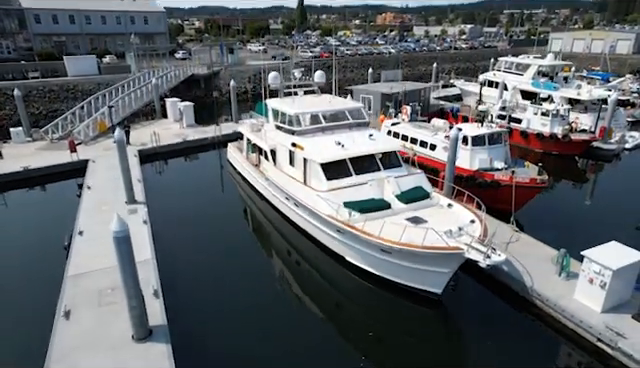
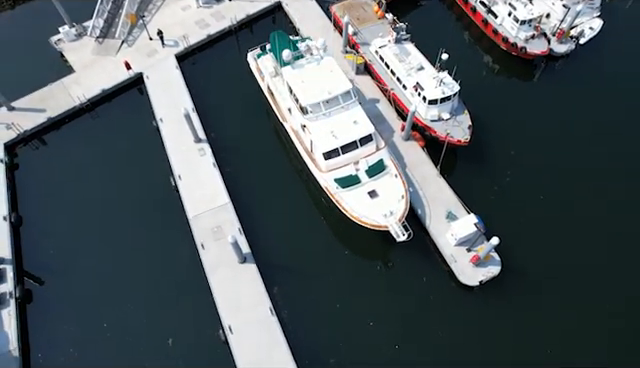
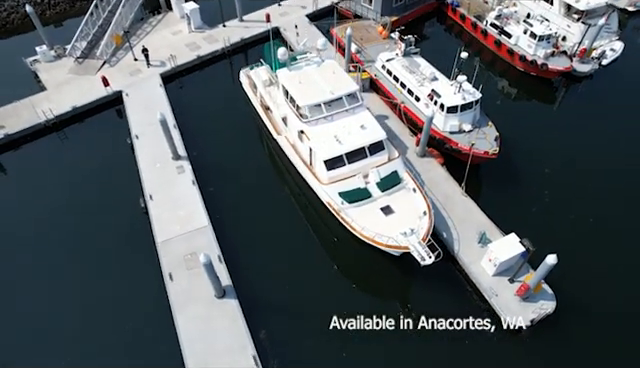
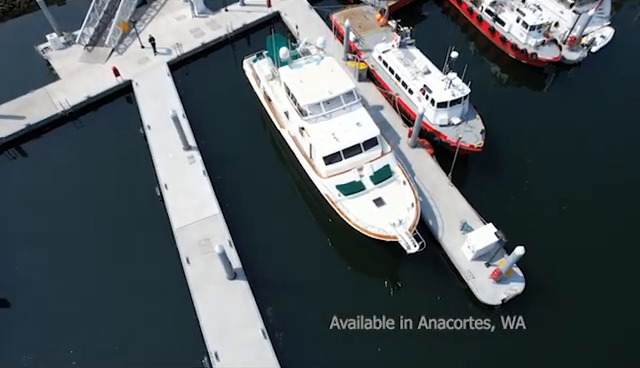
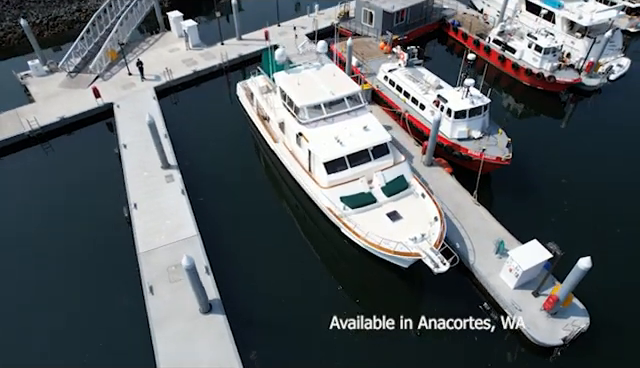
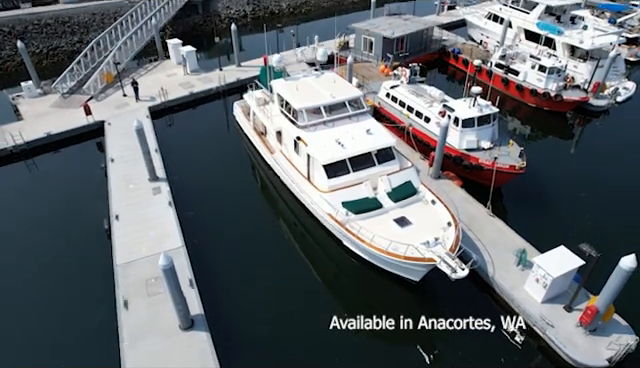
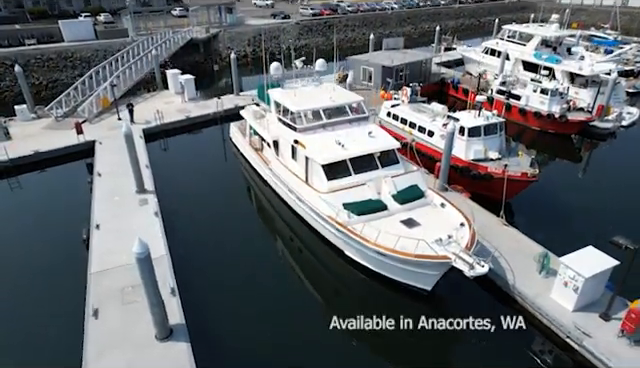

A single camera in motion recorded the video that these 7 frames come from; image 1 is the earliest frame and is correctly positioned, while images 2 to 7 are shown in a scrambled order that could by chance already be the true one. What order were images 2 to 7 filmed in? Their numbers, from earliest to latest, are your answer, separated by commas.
7, 6, 5, 3, 4, 2
